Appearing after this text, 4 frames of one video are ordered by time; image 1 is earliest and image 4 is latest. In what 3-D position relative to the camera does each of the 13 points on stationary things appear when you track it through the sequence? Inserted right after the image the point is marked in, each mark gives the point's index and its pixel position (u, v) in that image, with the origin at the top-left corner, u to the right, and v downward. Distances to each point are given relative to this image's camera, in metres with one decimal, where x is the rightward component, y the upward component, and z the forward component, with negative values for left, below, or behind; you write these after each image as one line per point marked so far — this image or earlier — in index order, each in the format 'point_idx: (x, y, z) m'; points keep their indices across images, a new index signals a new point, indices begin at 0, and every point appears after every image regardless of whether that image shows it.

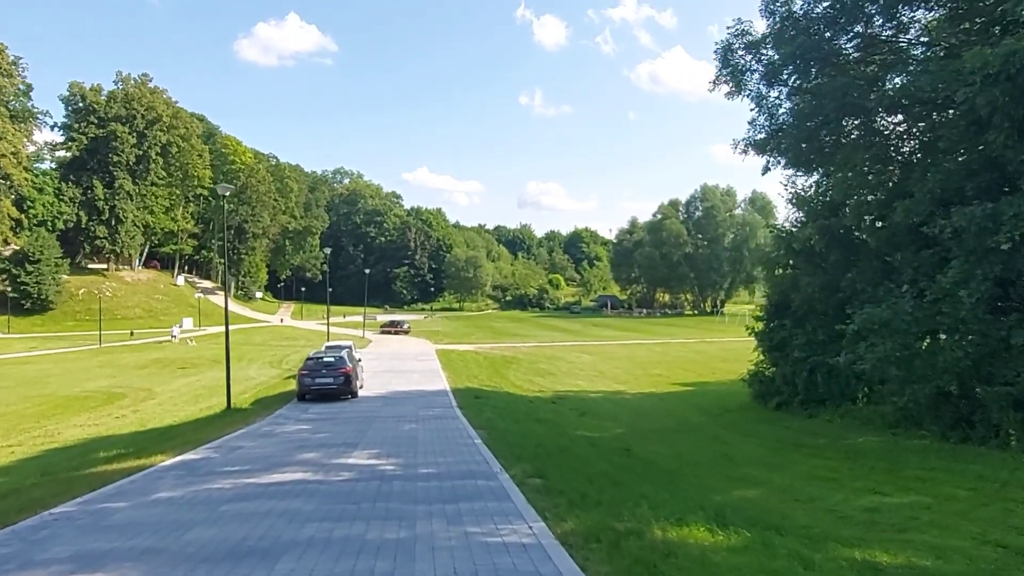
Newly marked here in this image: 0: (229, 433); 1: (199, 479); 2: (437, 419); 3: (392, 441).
0: (-5.4, -2.8, +15.1) m
1: (-3.8, -2.3, +9.6) m
2: (-1.7, -2.9, +17.9) m
3: (-2.0, -2.6, +13.4) m
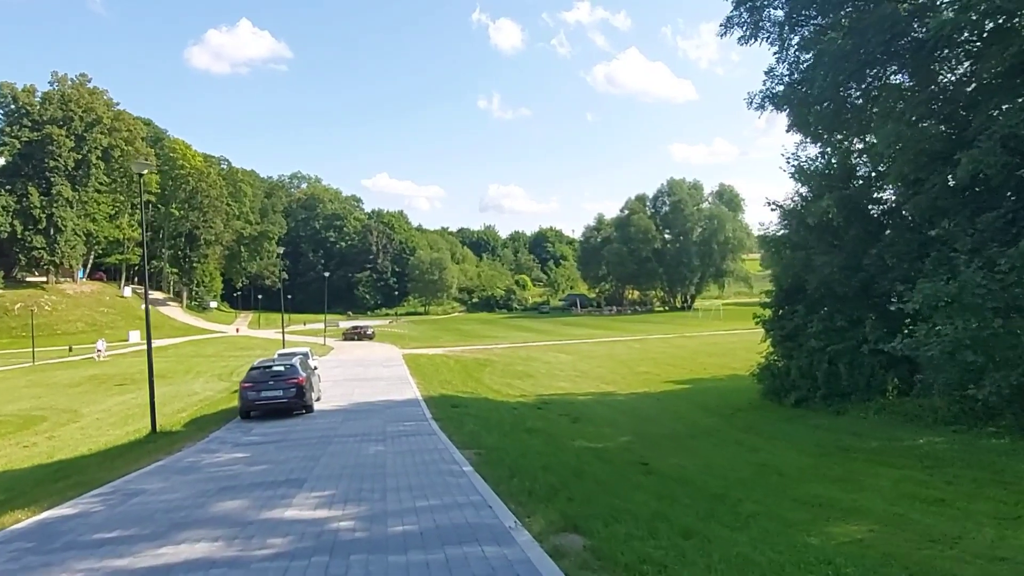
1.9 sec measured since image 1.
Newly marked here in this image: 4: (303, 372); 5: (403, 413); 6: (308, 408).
0: (-5.4, -2.7, +11.6) m
1: (-3.6, -2.1, +6.2) m
2: (-1.9, -2.7, +14.5) m
3: (-2.0, -2.3, +10.0) m
4: (-5.2, -2.1, +19.7) m
5: (-2.6, -3.0, +18.9) m
6: (-5.0, -2.9, +19.4) m
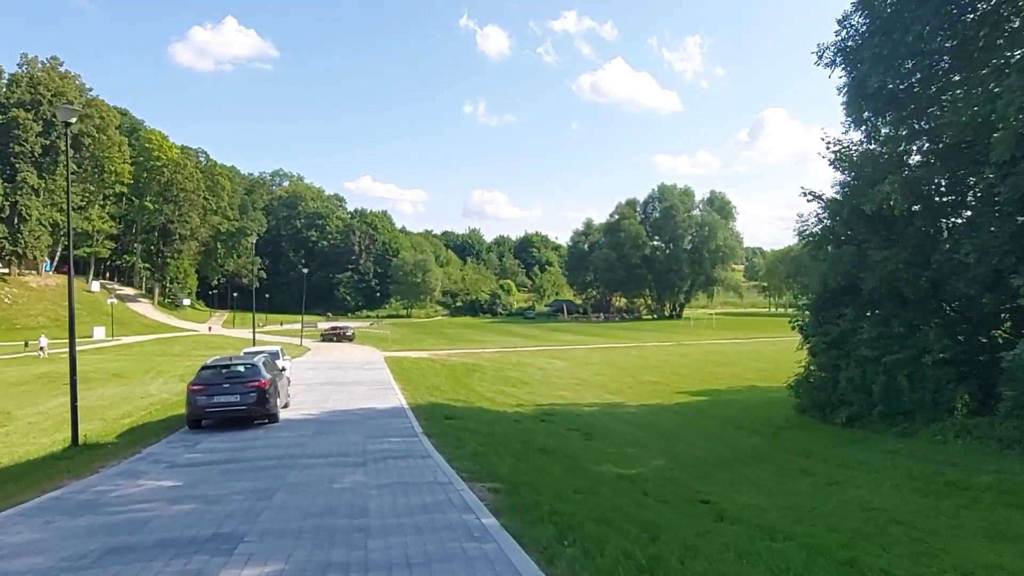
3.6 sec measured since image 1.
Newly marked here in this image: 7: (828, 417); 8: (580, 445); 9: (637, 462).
0: (-5.1, -2.3, +8.2) m
1: (-3.2, -1.7, +2.9) m
2: (-1.6, -2.4, +11.3) m
3: (-1.7, -2.0, +6.8) m
4: (-5.0, -1.8, +16.4) m
5: (-2.5, -2.7, +15.6) m
6: (-4.8, -2.6, +16.1) m
7: (+7.8, -3.2, +19.6) m
8: (+1.4, -3.2, +16.5) m
9: (+2.3, -3.2, +14.7) m
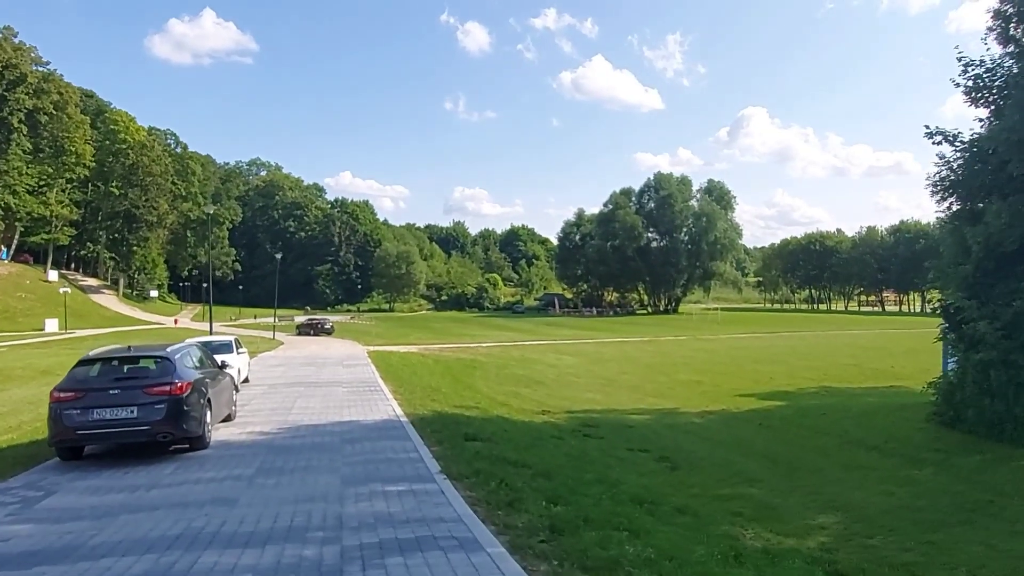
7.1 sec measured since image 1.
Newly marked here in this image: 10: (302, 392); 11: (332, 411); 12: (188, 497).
0: (-4.1, -1.6, +2.3) m
1: (-2.1, -1.1, -3.0) m
2: (-0.7, -1.8, +5.5) m
3: (-0.6, -1.4, +1.0) m
4: (-4.2, -1.1, +10.5) m
5: (-1.6, -2.1, +9.8) m
6: (-4.0, -1.9, +10.2) m
7: (+8.5, -2.6, +14.0) m
8: (+2.2, -2.6, +10.7) m
9: (+3.2, -2.6, +9.0) m
10: (-5.1, -2.5, +19.4) m
11: (-3.4, -2.3, +14.7) m
12: (-3.1, -2.0, +7.6) m
